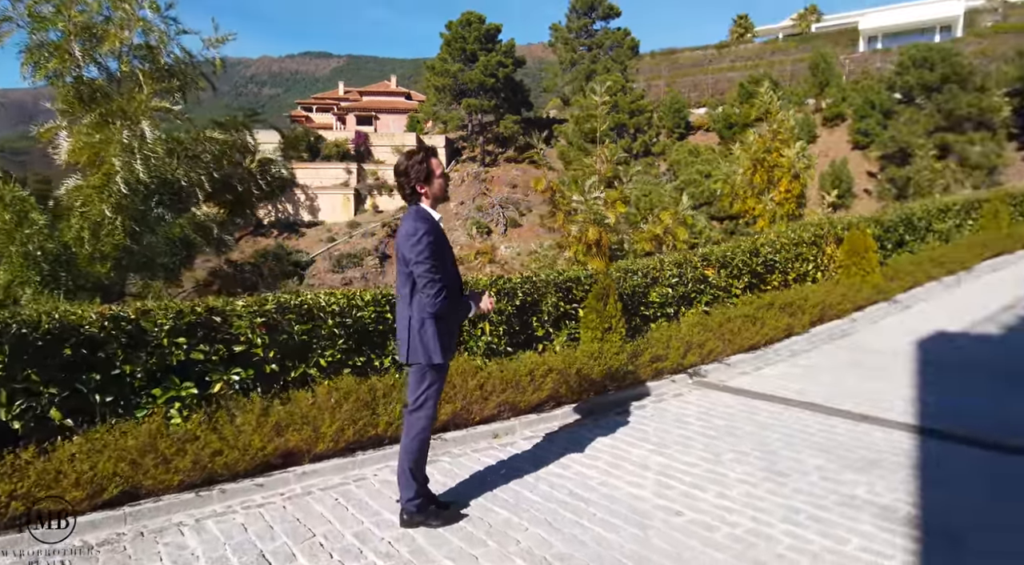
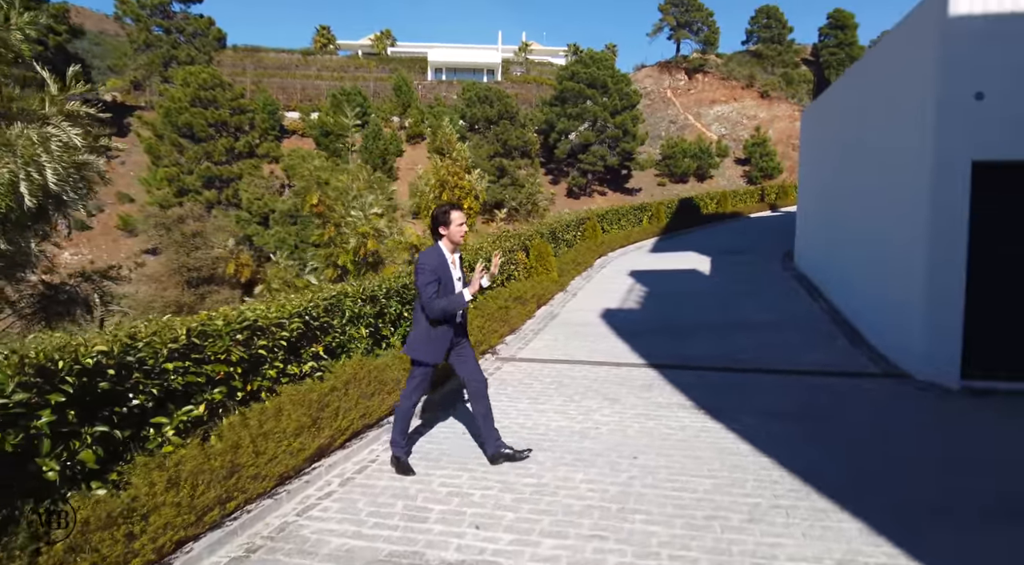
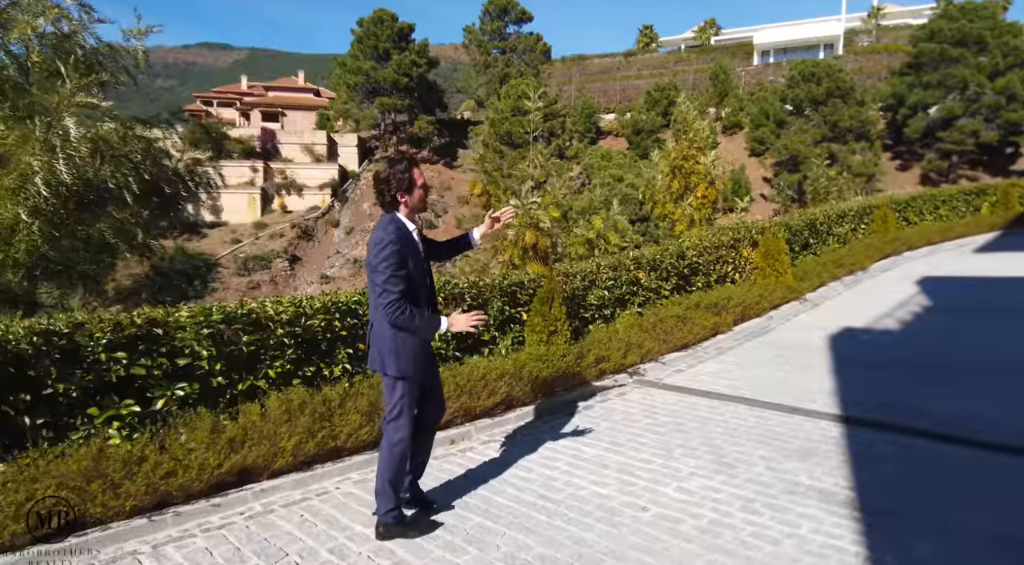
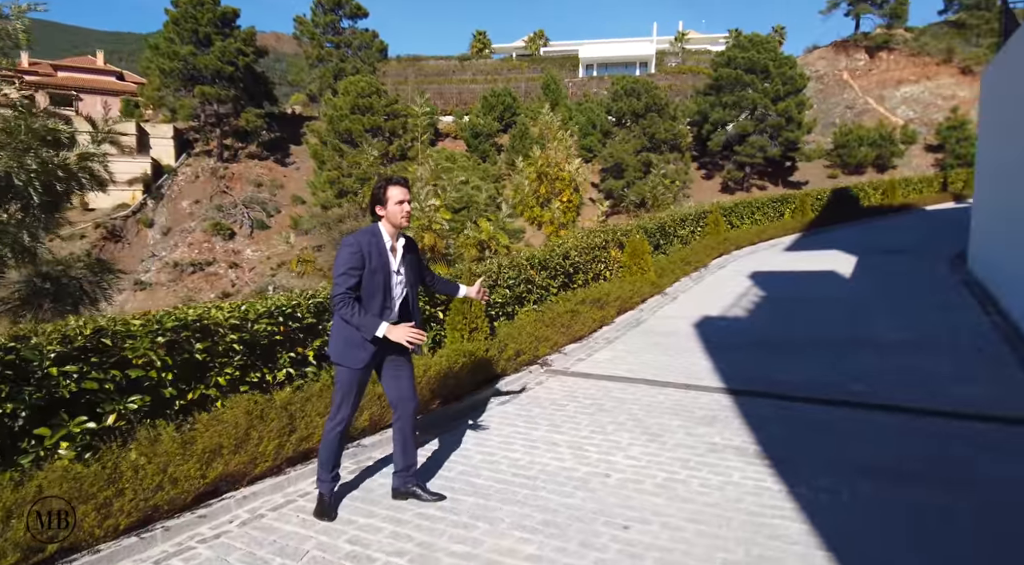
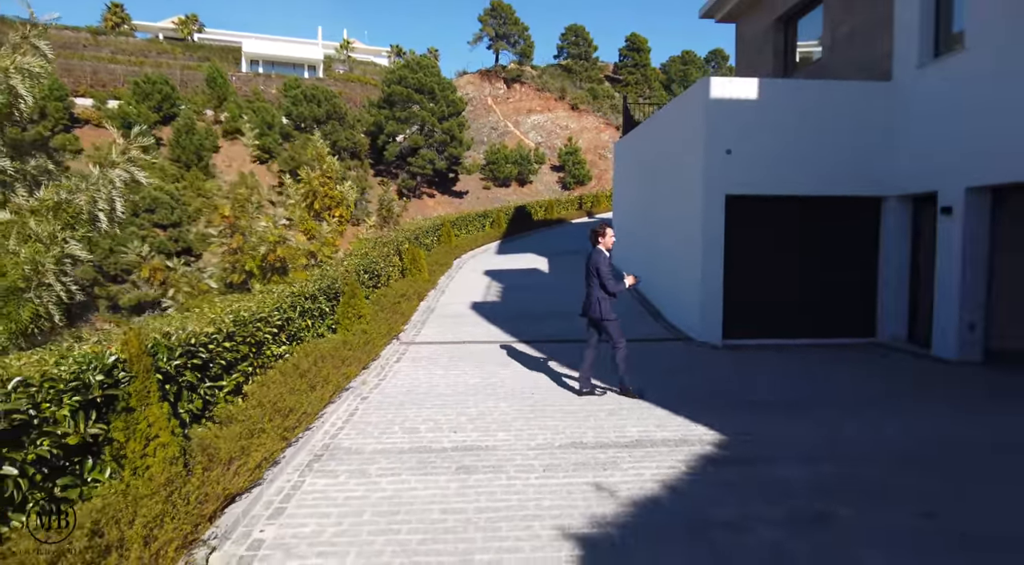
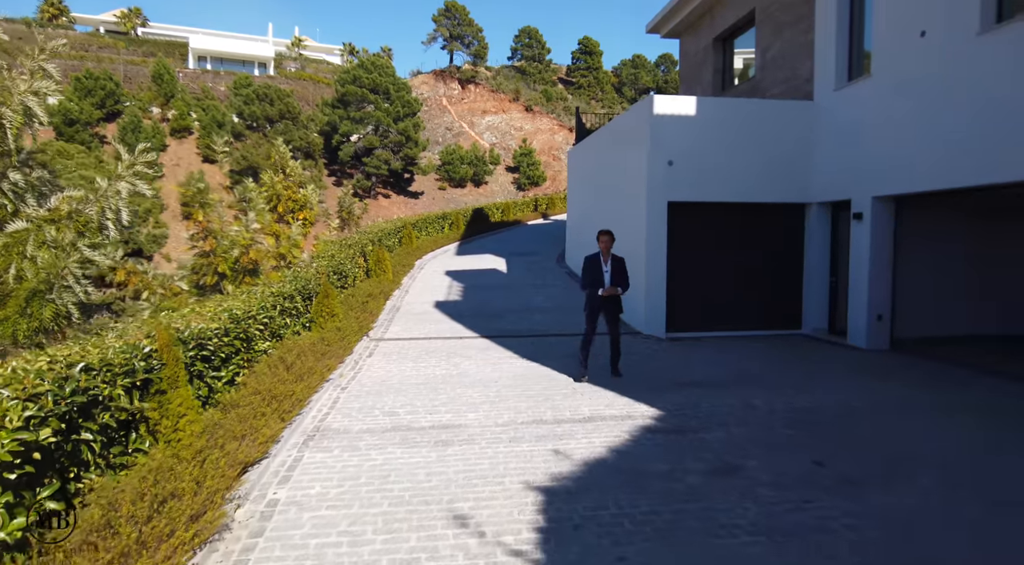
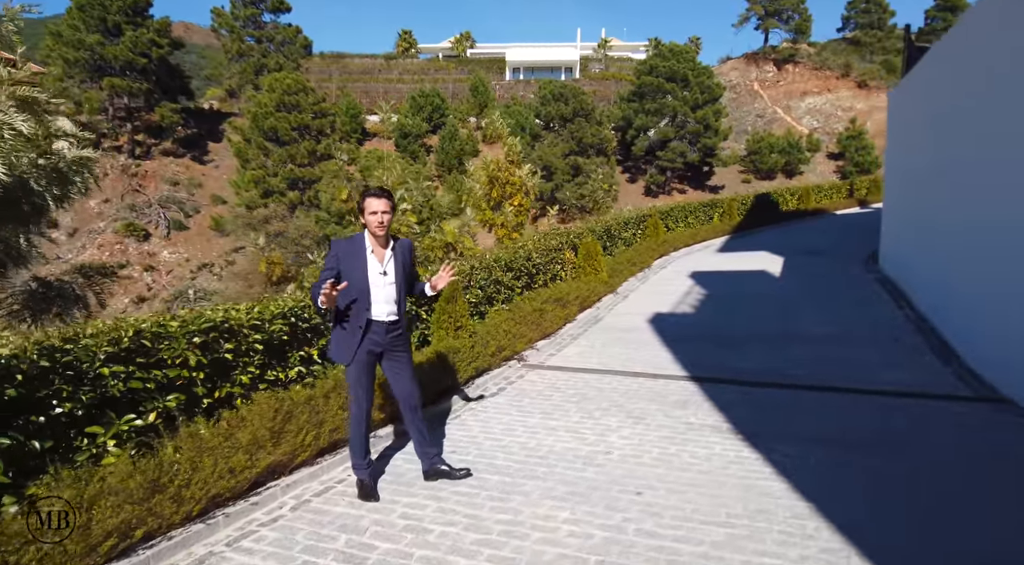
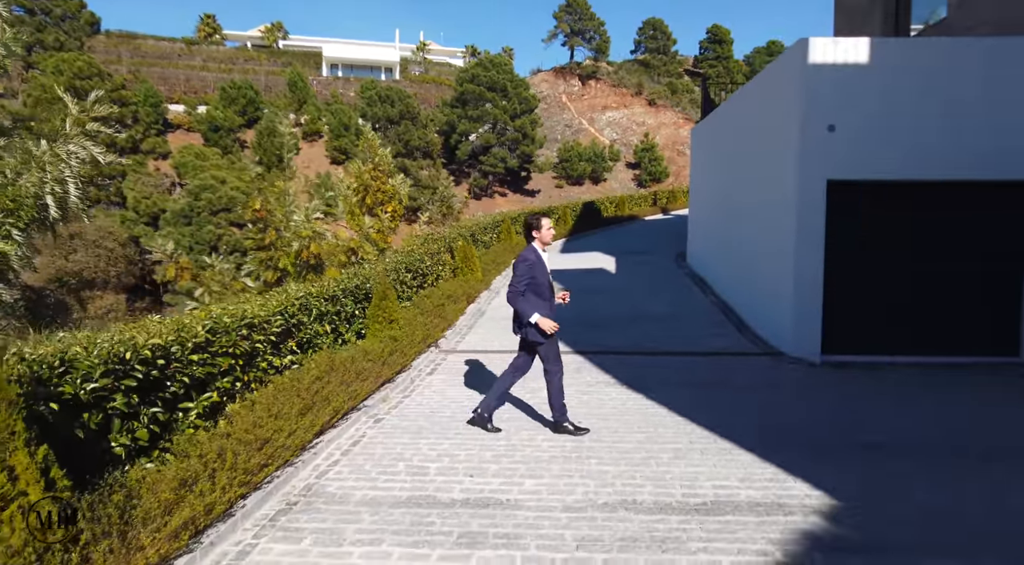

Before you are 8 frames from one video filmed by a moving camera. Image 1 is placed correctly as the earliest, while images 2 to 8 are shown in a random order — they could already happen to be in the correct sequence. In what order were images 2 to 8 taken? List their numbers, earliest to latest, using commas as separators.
3, 4, 7, 2, 8, 5, 6
